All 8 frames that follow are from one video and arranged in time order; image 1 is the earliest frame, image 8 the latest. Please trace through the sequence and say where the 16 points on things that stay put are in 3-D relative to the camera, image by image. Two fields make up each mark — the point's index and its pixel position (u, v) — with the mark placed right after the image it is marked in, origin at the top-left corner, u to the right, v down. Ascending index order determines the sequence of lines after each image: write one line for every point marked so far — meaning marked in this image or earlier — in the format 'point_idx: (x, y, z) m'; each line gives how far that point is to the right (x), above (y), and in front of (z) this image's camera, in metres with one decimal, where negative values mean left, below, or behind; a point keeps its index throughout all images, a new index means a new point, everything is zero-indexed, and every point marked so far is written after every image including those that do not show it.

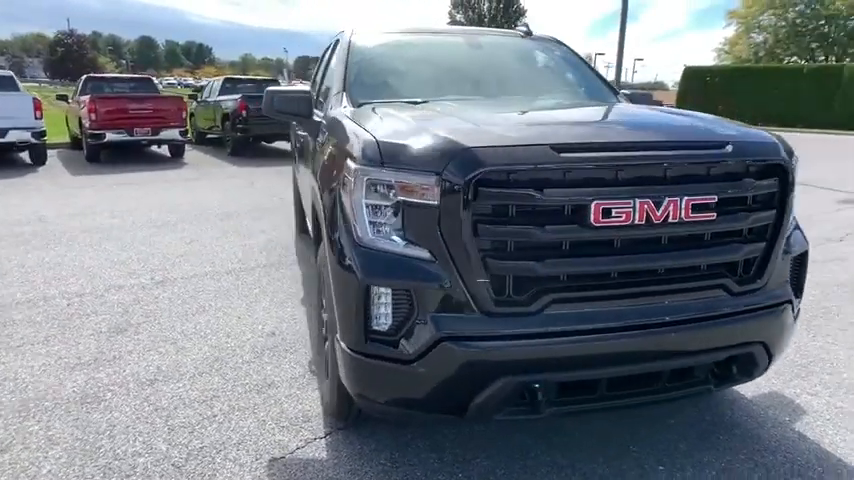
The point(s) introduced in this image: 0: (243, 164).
0: (-3.9, +1.6, +12.5) m
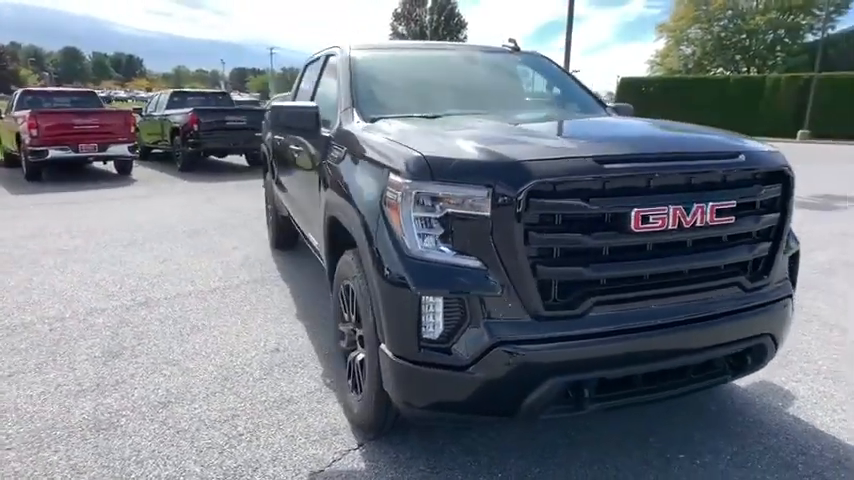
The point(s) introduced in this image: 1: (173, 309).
0: (-4.8, +1.3, +12.2) m
1: (-2.1, -0.6, +4.7) m
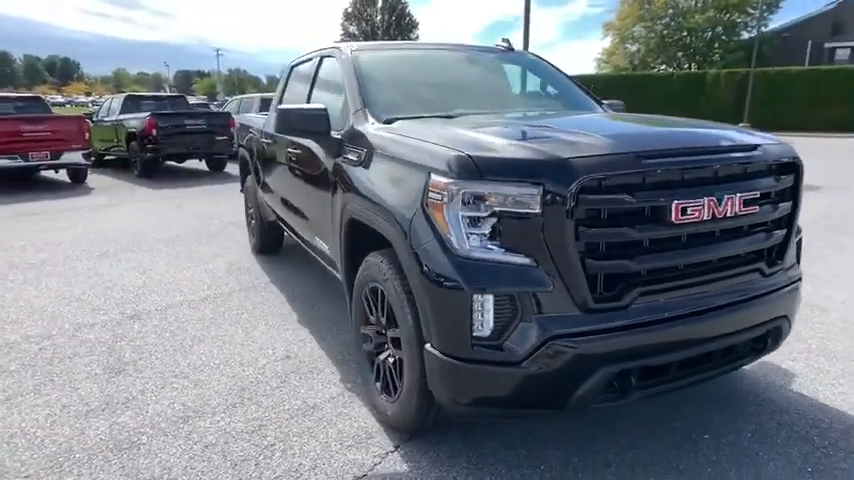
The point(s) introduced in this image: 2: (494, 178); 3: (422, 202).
0: (-5.5, +1.1, +11.8) m
1: (-2.1, -0.6, +4.6) m
2: (+0.3, +0.2, +2.3) m
3: (0.0, +0.2, +2.5) m
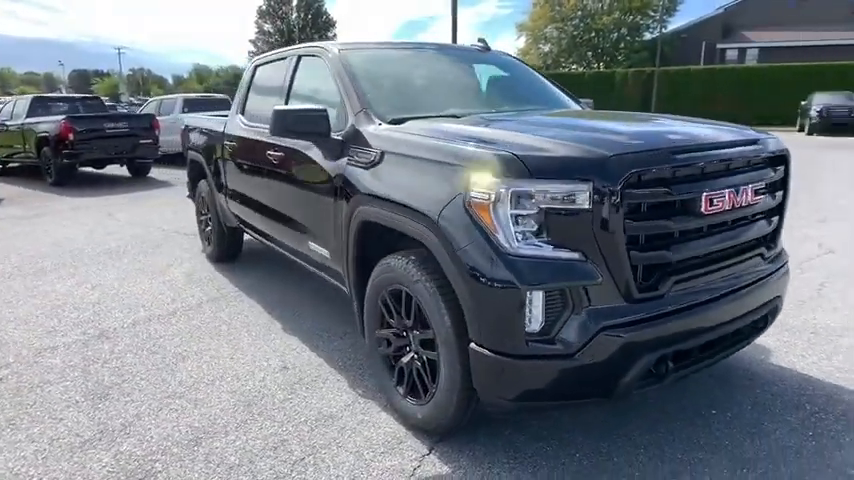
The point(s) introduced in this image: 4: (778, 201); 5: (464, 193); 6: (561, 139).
0: (-6.6, +0.8, +10.9) m
1: (-2.1, -0.7, +4.3) m
2: (+0.5, +0.3, +2.3) m
3: (+0.2, +0.2, +2.5) m
4: (+1.8, +0.2, +3.0) m
5: (+0.2, +0.2, +2.5) m
6: (+0.6, +0.5, +2.6) m
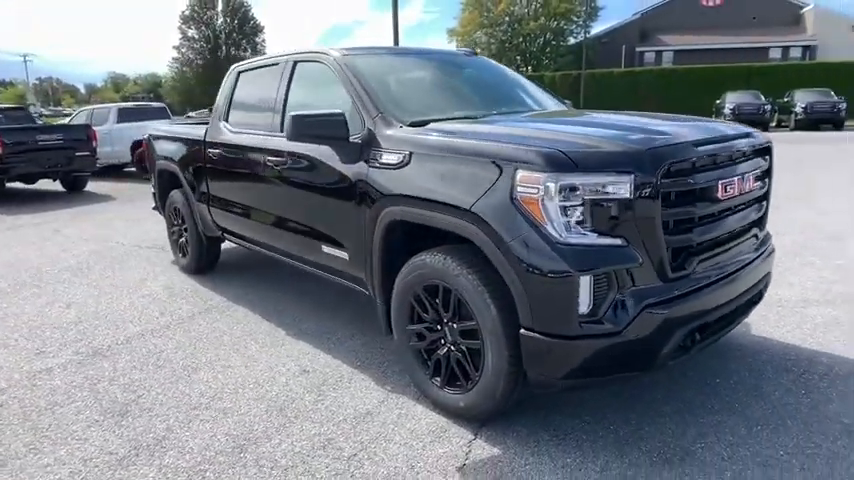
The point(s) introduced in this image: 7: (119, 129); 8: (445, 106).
0: (-7.3, +0.5, +10.2) m
1: (-2.1, -0.8, +4.2) m
2: (+0.7, +0.3, +2.5) m
3: (+0.4, +0.2, +2.7) m
4: (+2.0, +0.3, +3.4) m
5: (+0.4, +0.2, +2.7) m
6: (+0.8, +0.5, +2.8) m
7: (-7.2, +2.6, +13.6) m
8: (+0.1, +0.9, +3.9) m
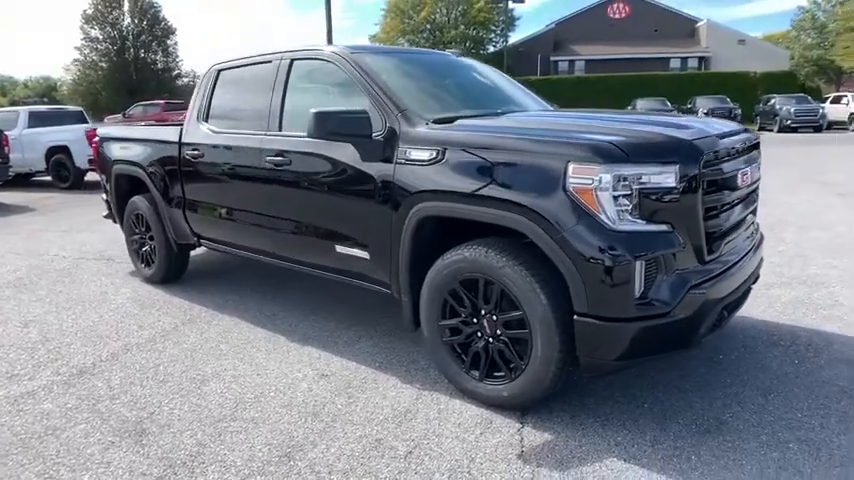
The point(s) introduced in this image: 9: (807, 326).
0: (-8.1, +0.2, +9.1) m
1: (-2.0, -0.9, +3.9) m
2: (+1.0, +0.4, +2.7) m
3: (+0.6, +0.2, +2.8) m
4: (+2.1, +0.4, +3.7) m
5: (+0.6, +0.3, +2.8) m
6: (+1.0, +0.6, +2.9) m
7: (-8.5, +2.3, +12.5) m
8: (+0.1, +0.9, +4.0) m
9: (+2.7, -0.6, +4.1) m
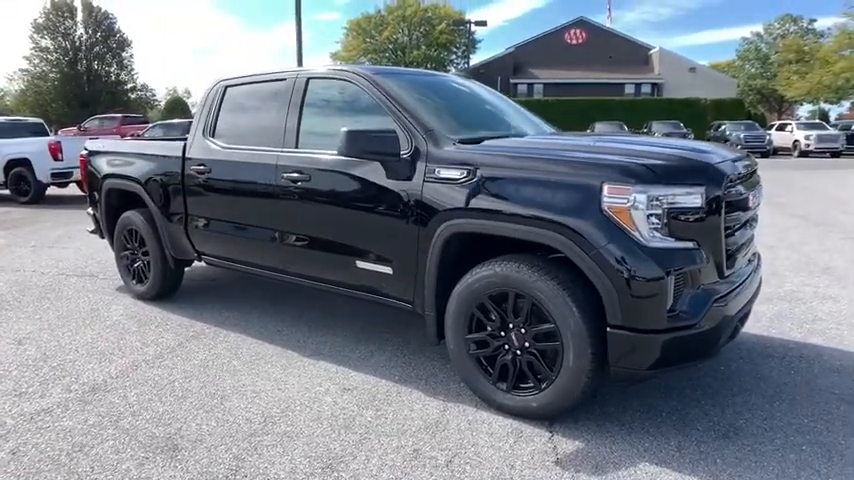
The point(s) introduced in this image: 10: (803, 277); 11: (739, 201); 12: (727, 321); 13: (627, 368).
0: (-8.4, 0.0, +8.6) m
1: (-1.8, -1.0, +3.8) m
2: (+1.2, +0.3, +2.9) m
3: (+0.8, +0.2, +2.9) m
4: (+2.2, +0.3, +4.0) m
5: (+0.8, +0.2, +2.9) m
6: (+1.2, +0.5, +3.2) m
7: (-9.0, +2.0, +12.0) m
8: (+0.3, +0.8, +4.1) m
9: (+2.8, -0.7, +4.4) m
10: (+3.9, -0.4, +6.0) m
11: (+1.7, +0.2, +3.2) m
12: (+1.6, -0.4, +3.0) m
13: (+1.0, -0.7, +3.0) m
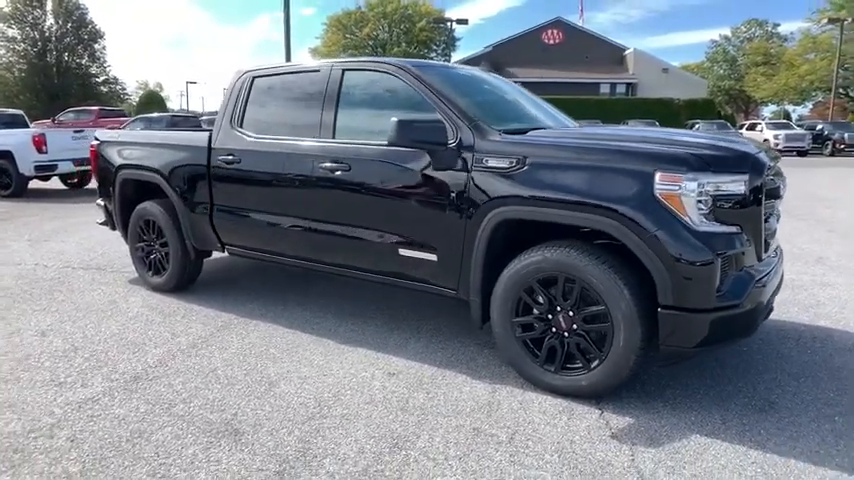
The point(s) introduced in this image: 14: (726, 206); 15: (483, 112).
0: (-8.3, 0.0, +8.3) m
1: (-1.6, -0.9, +3.8) m
2: (+1.5, +0.4, +3.0) m
3: (+1.2, +0.2, +3.1) m
4: (+2.5, +0.4, +4.2) m
5: (+1.2, +0.3, +3.1) m
6: (+1.5, +0.6, +3.3) m
7: (-9.2, +2.0, +11.7) m
8: (+0.5, +0.9, +4.2) m
9: (+3.0, -0.7, +4.6) m
10: (+4.1, -0.3, +6.3) m
11: (+2.0, +0.3, +3.4) m
12: (+1.9, -0.3, +3.2) m
13: (+1.3, -0.6, +3.1) m
14: (+1.6, +0.2, +3.1) m
15: (+0.4, +0.9, +4.0) m
